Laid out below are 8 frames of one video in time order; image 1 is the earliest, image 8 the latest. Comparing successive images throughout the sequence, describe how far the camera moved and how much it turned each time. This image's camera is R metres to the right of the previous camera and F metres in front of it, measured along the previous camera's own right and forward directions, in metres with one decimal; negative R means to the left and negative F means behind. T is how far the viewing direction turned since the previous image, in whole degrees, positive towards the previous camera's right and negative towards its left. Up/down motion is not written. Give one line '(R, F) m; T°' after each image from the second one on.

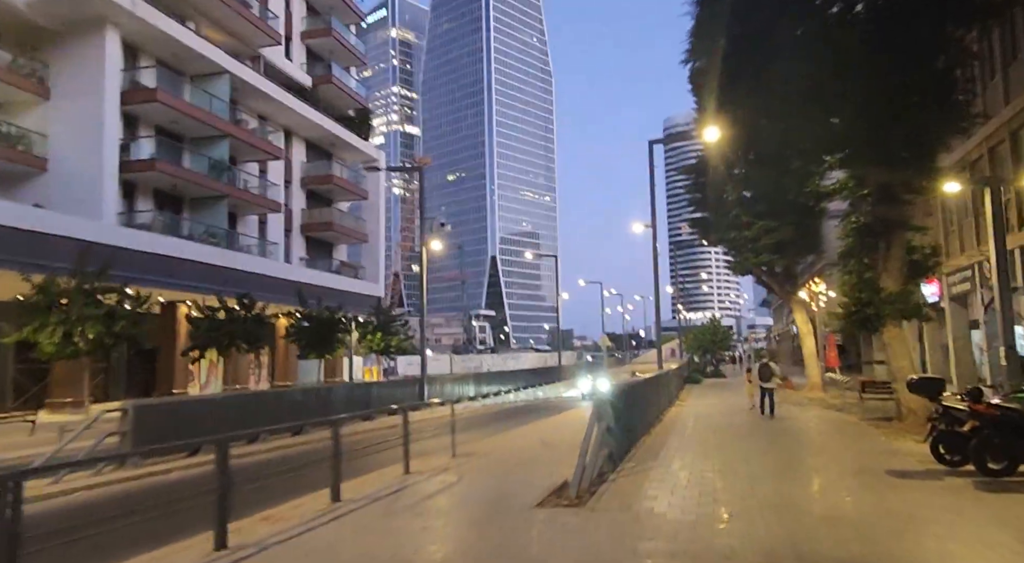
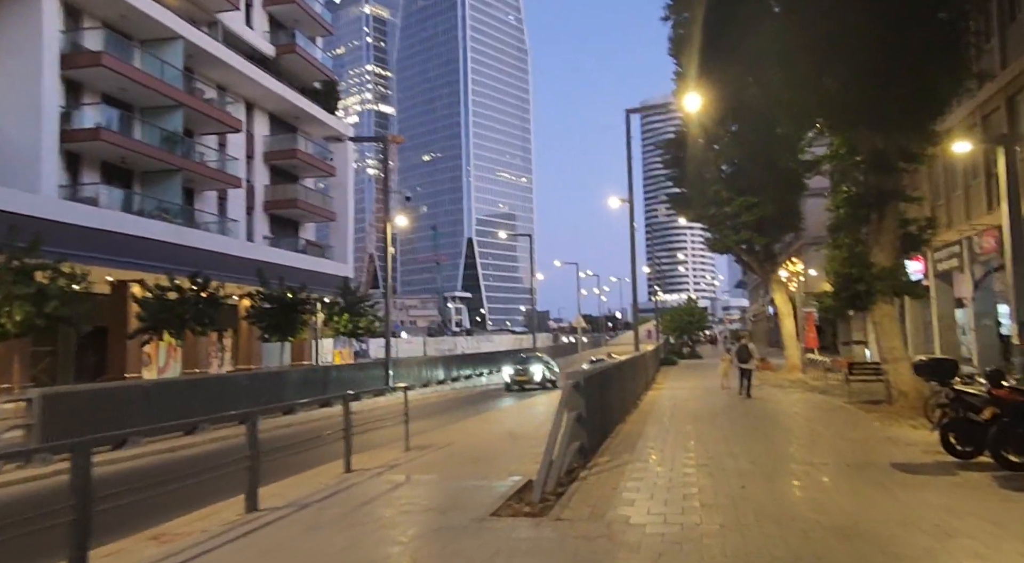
(+0.3, +1.3) m; +2°
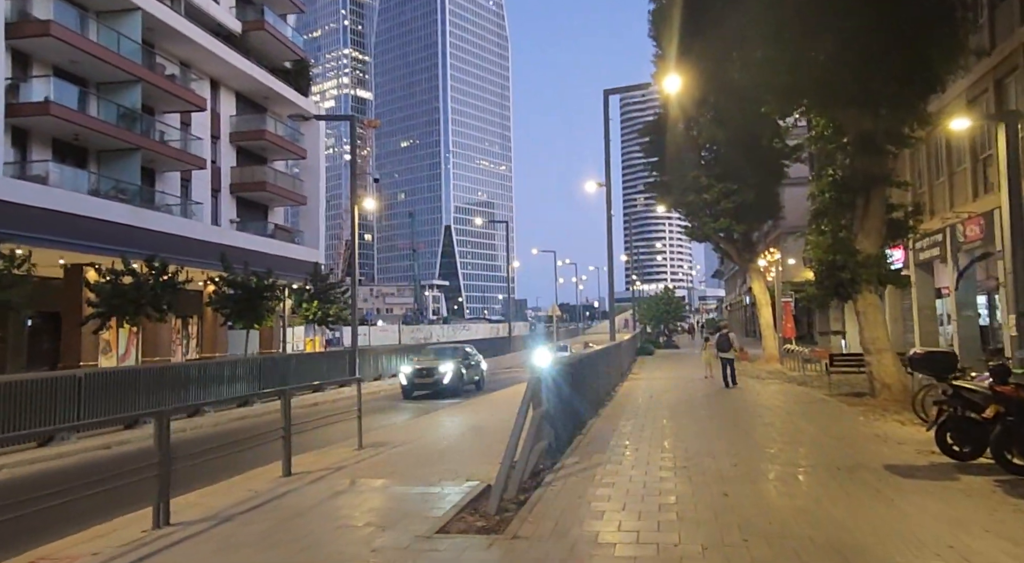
(+0.2, +0.9) m; +2°
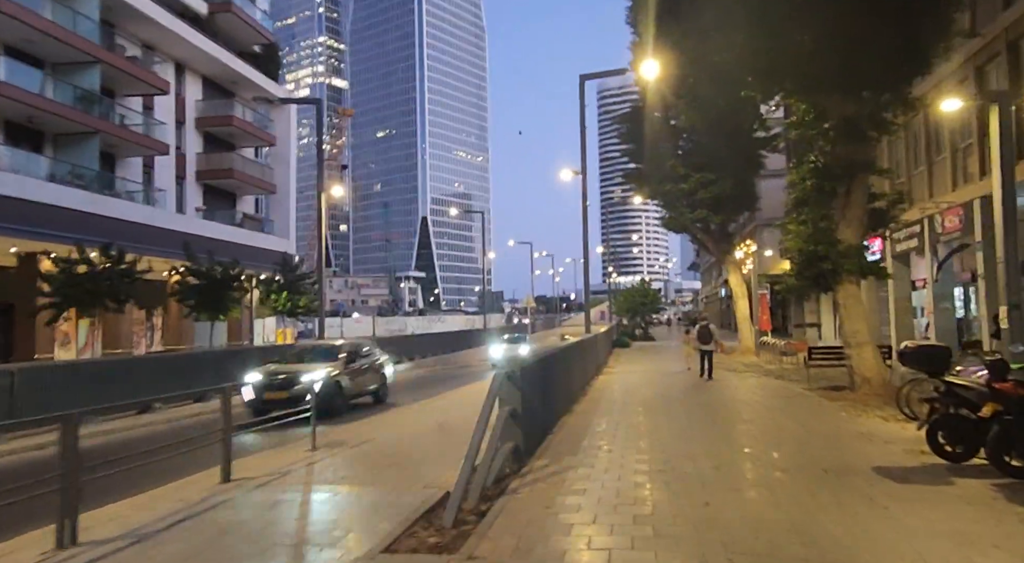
(+0.2, +0.7) m; +2°
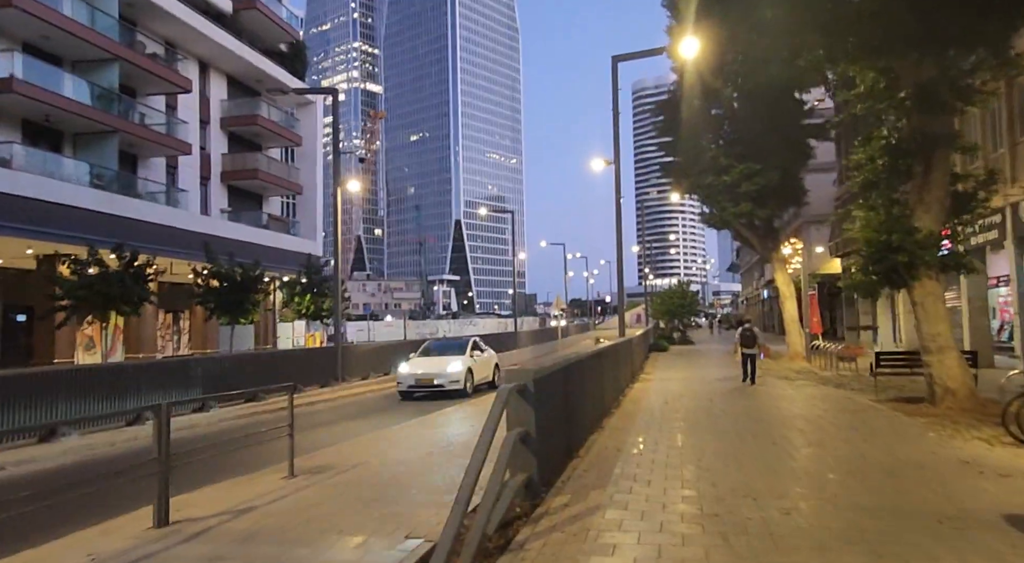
(+0.2, +1.6) m; -3°
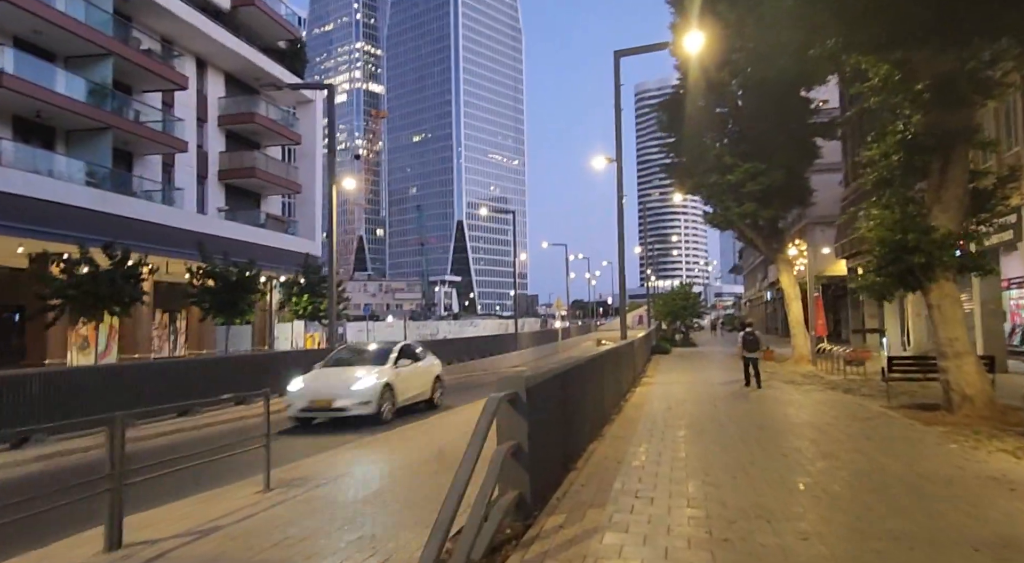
(+0.1, +0.5) m; 0°
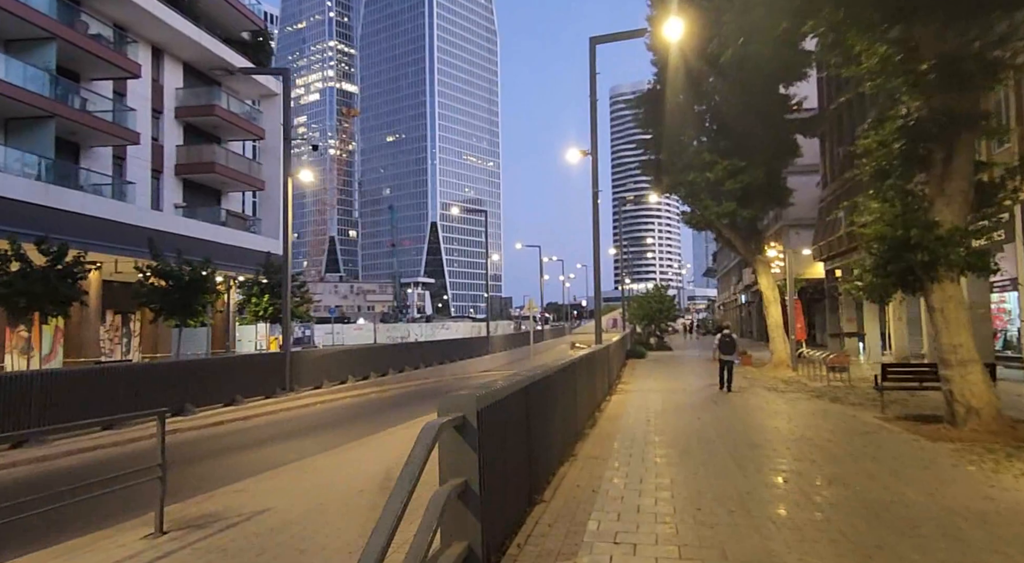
(+0.2, +1.2) m; +2°
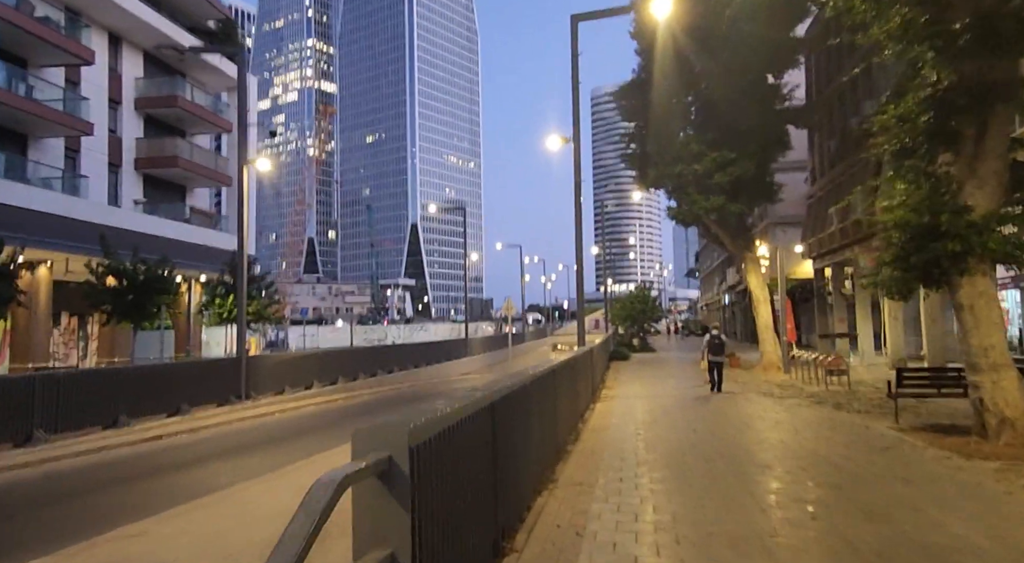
(+0.2, +1.4) m; +2°
